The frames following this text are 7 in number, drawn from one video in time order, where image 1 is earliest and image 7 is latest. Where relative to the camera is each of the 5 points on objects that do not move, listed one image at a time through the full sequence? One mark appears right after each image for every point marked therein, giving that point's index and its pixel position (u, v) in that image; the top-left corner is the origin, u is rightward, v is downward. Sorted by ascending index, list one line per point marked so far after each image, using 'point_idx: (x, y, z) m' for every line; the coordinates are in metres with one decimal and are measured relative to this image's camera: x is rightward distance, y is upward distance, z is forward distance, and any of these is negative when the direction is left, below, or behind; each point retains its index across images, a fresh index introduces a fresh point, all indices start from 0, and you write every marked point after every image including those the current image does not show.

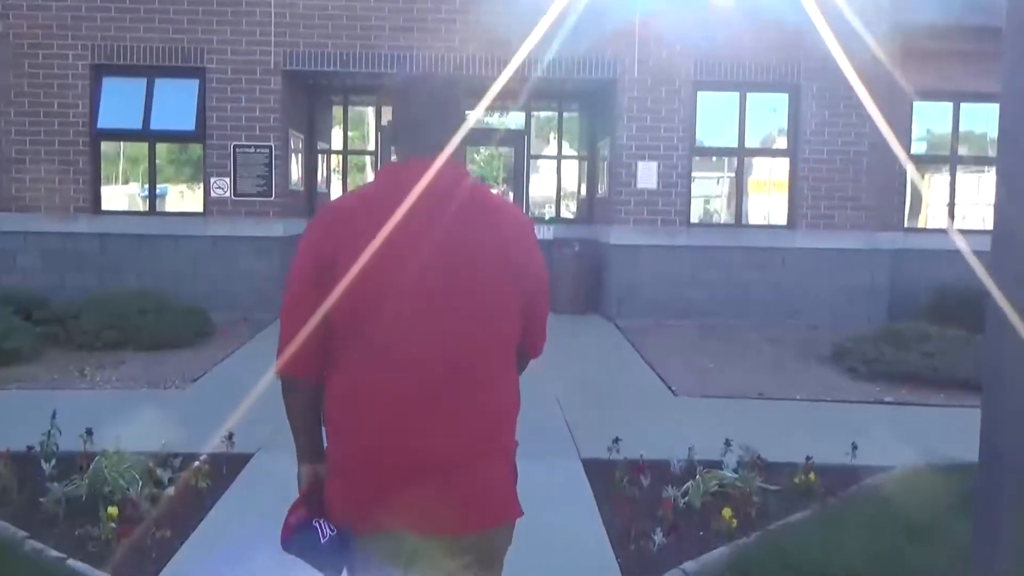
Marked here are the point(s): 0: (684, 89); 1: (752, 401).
0: (+2.0, +2.3, +12.5) m
1: (+1.9, -1.0, +8.6) m
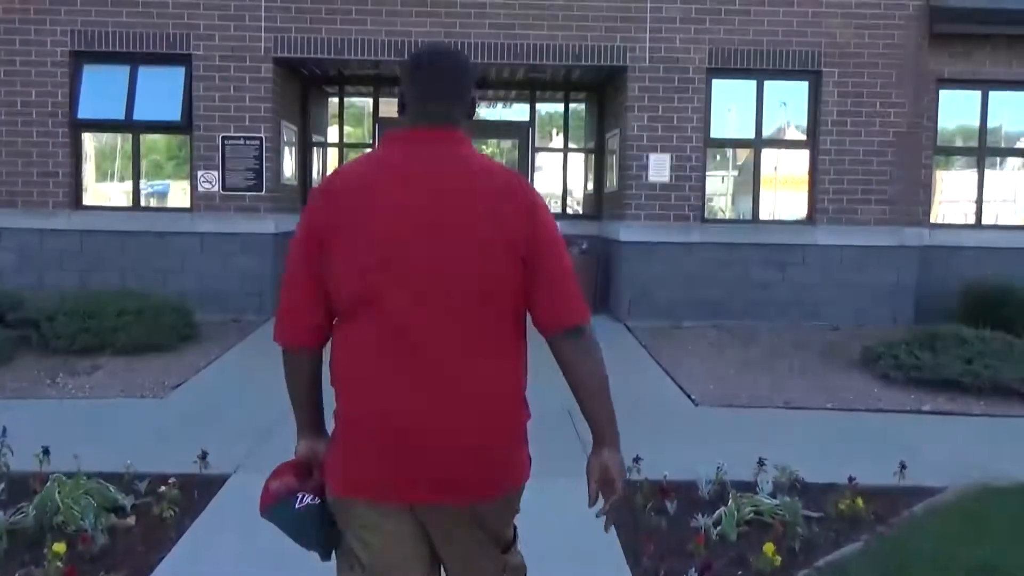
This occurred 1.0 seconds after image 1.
0: (+2.1, +2.4, +11.8) m
1: (+2.0, -1.0, +7.9) m
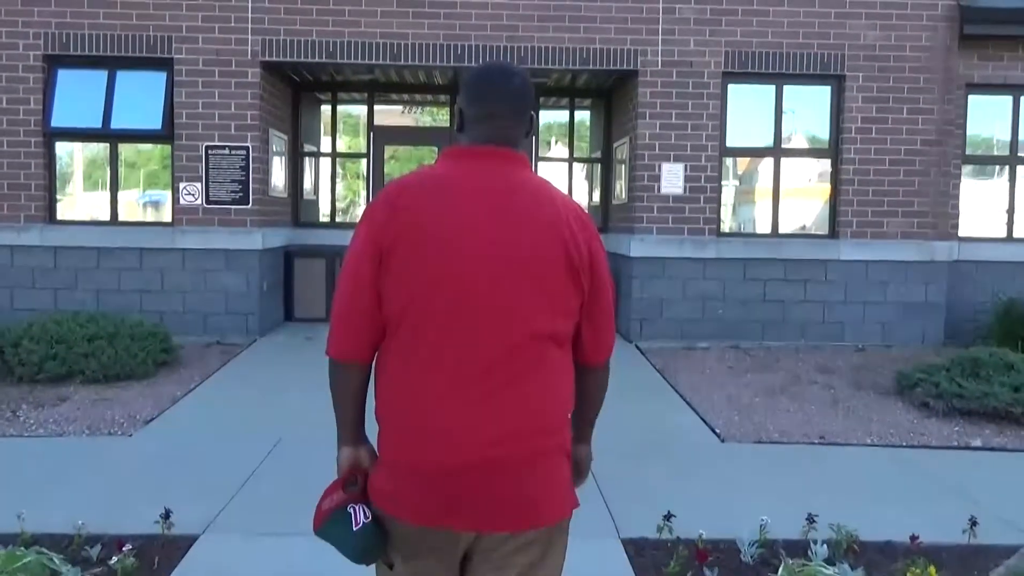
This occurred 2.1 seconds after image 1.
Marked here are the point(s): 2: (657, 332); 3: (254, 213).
0: (+2.1, +2.2, +11.1) m
1: (+2.0, -1.1, +7.2) m
2: (+1.6, -0.5, +11.3) m
3: (-2.7, +0.8, +11.0) m
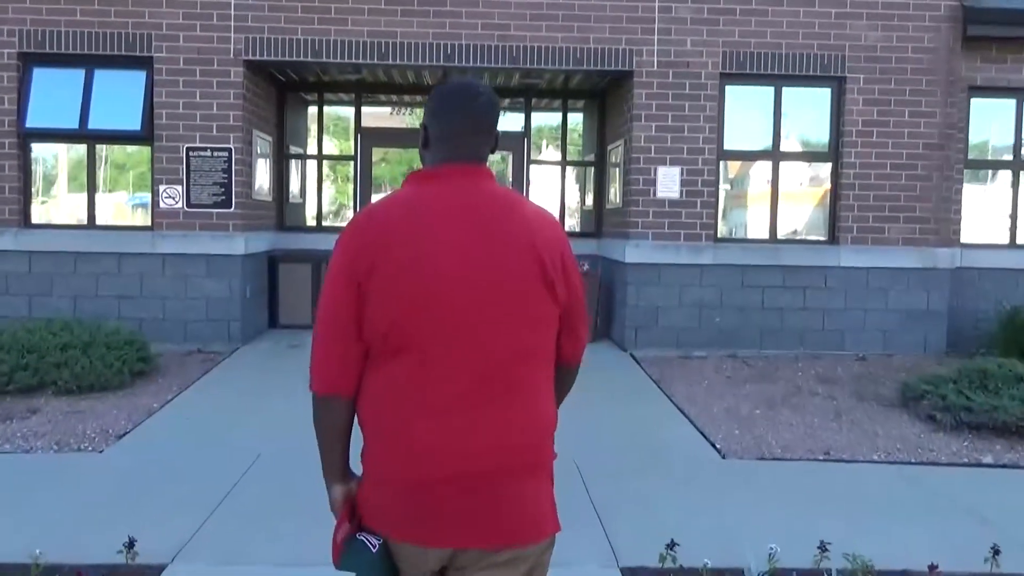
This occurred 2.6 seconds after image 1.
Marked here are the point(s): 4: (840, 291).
0: (+2.0, +2.1, +10.8) m
1: (+2.0, -1.2, +6.8) m
2: (+1.5, -0.5, +10.9) m
3: (-2.8, +0.7, +10.6) m
4: (+3.4, 0.0, +11.0) m
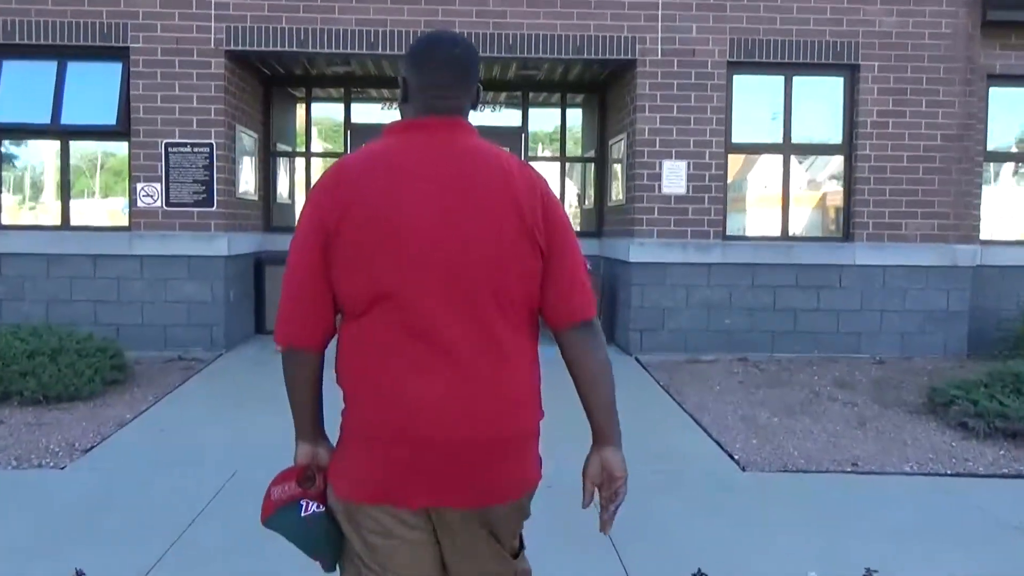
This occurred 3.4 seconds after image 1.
0: (+2.0, +2.1, +10.2) m
1: (+2.0, -1.2, +6.3) m
2: (+1.4, -0.5, +10.4) m
3: (-2.8, +0.7, +10.1) m
4: (+3.4, 0.0, +10.4) m
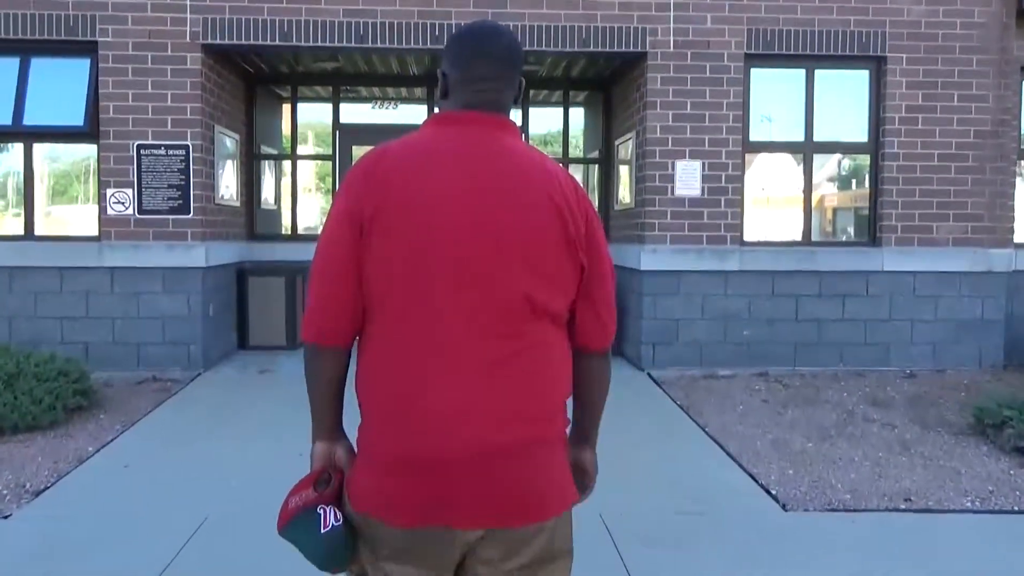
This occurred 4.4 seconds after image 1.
0: (+2.0, +2.0, +9.5) m
1: (+2.0, -1.2, +5.5) m
2: (+1.5, -0.6, +9.6) m
3: (-2.8, +0.6, +9.3) m
4: (+3.4, -0.1, +9.7) m
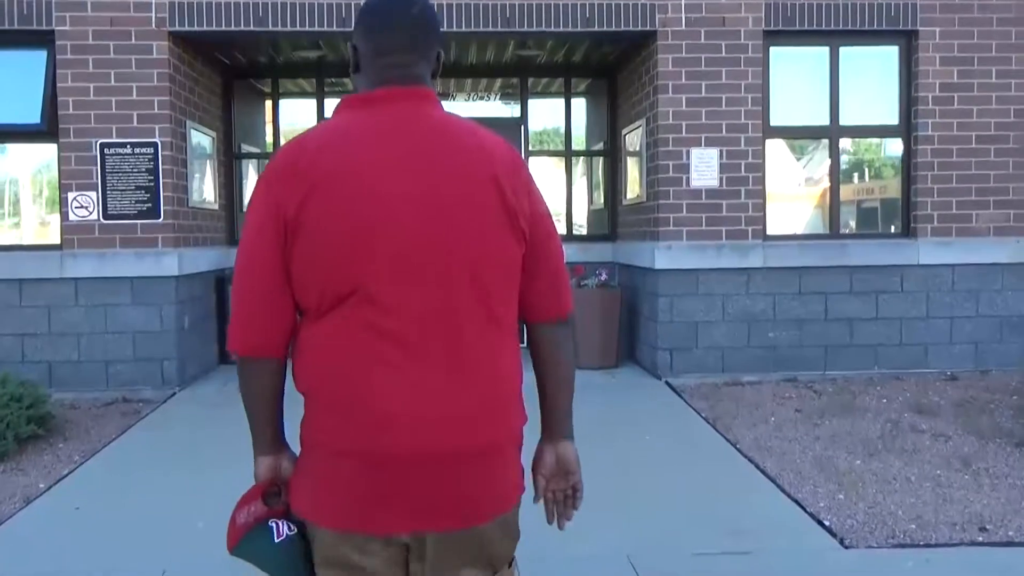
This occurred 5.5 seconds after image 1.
0: (+2.0, +2.0, +8.7) m
1: (+2.1, -1.2, +4.7) m
2: (+1.5, -0.6, +8.8) m
3: (-2.8, +0.5, +8.5) m
4: (+3.4, -0.1, +8.9) m
